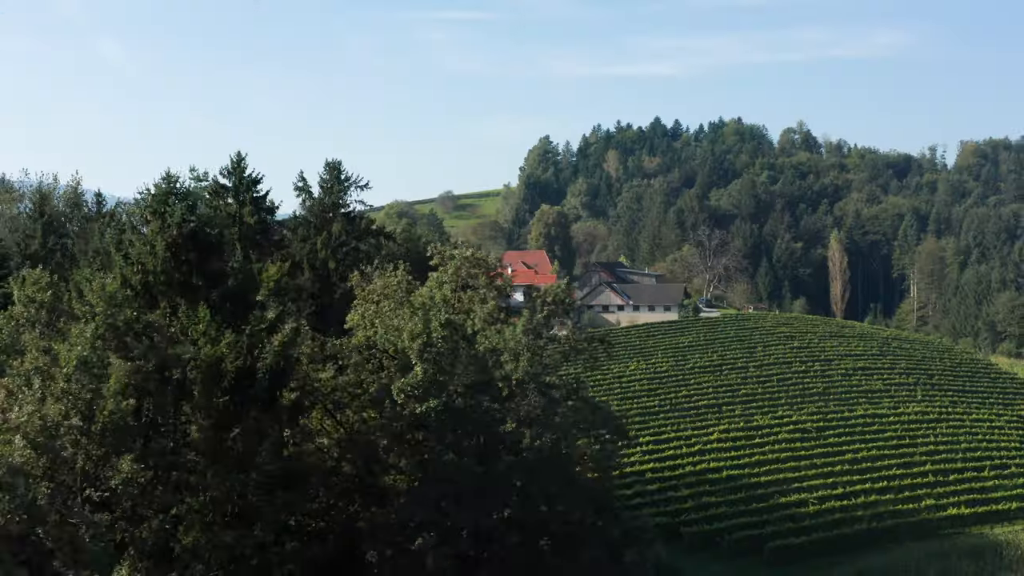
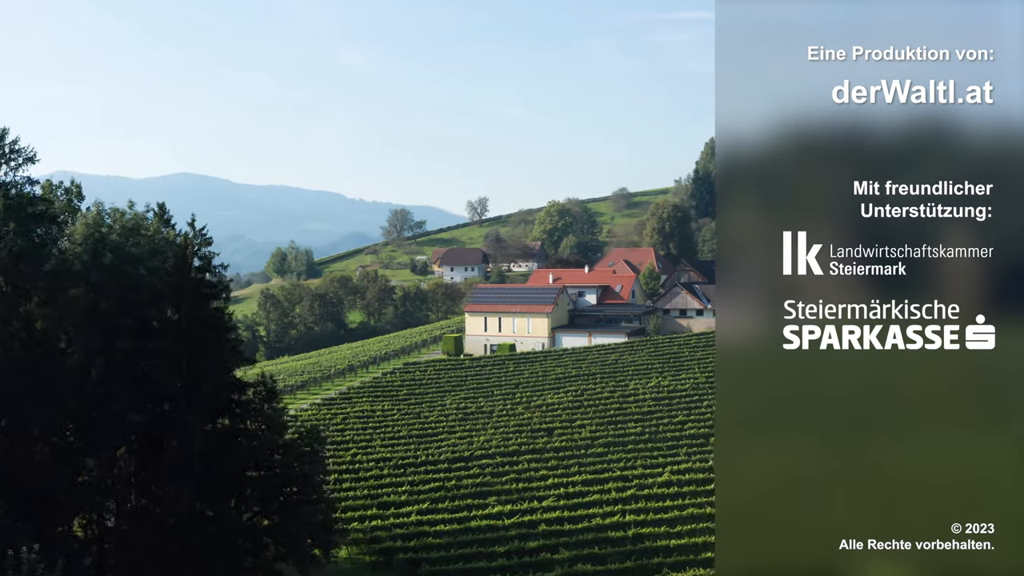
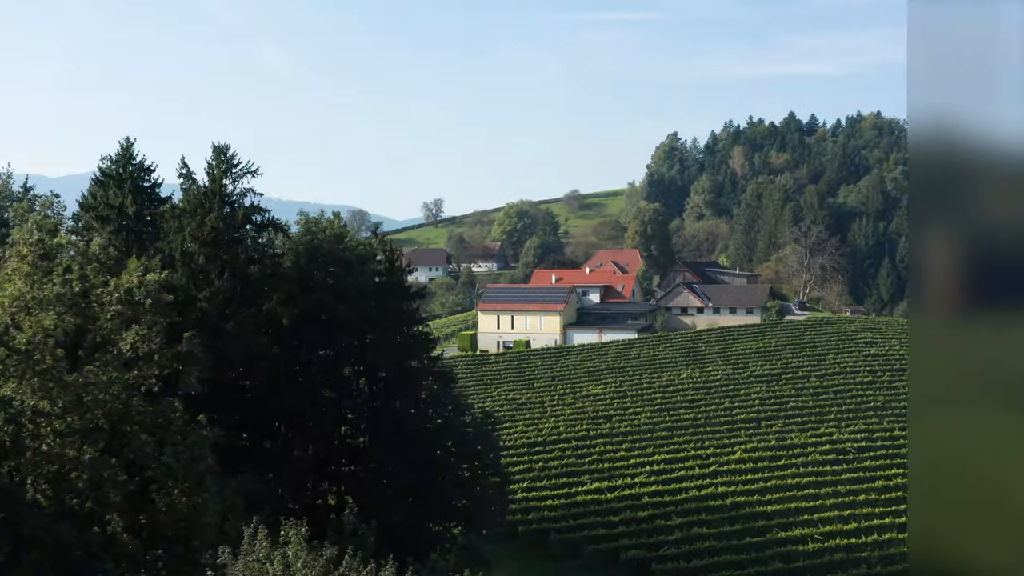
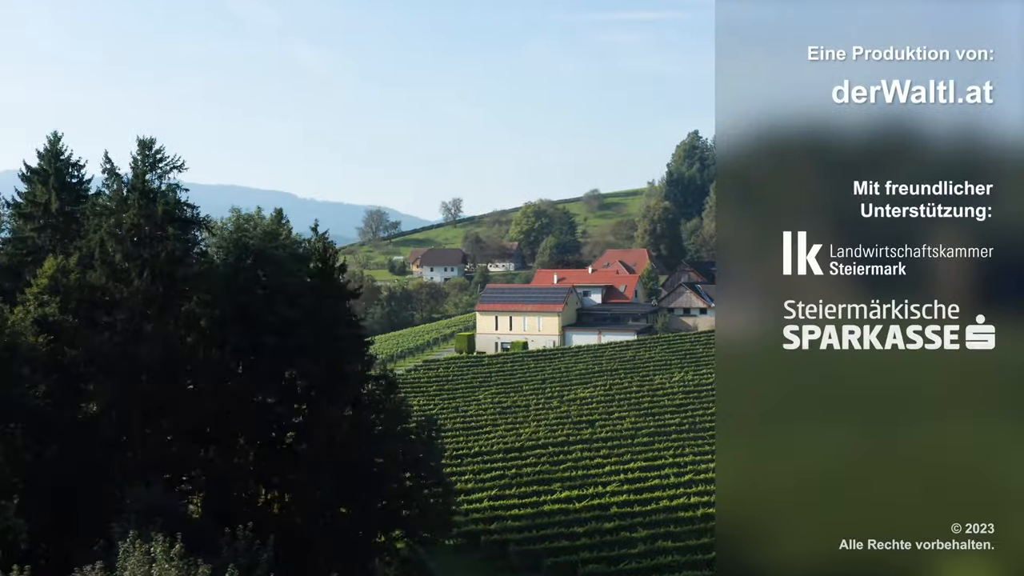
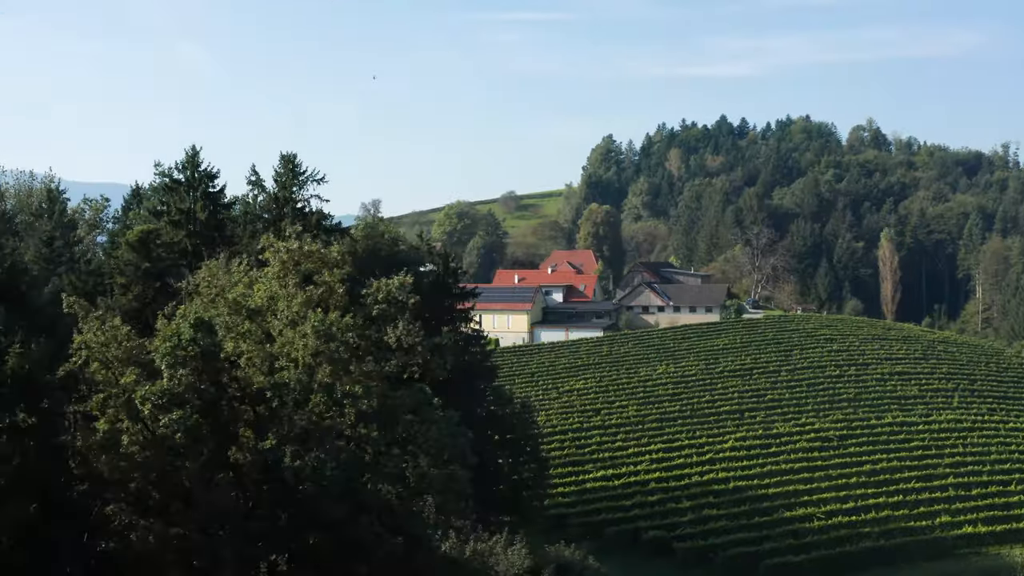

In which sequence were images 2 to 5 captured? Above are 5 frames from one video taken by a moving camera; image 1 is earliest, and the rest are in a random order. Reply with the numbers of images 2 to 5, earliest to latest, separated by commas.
5, 3, 4, 2
